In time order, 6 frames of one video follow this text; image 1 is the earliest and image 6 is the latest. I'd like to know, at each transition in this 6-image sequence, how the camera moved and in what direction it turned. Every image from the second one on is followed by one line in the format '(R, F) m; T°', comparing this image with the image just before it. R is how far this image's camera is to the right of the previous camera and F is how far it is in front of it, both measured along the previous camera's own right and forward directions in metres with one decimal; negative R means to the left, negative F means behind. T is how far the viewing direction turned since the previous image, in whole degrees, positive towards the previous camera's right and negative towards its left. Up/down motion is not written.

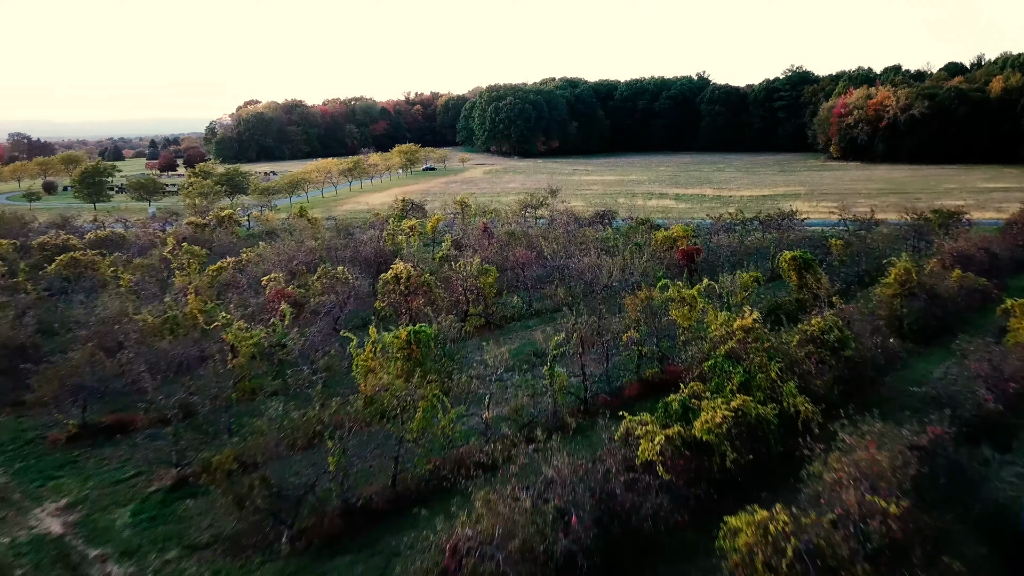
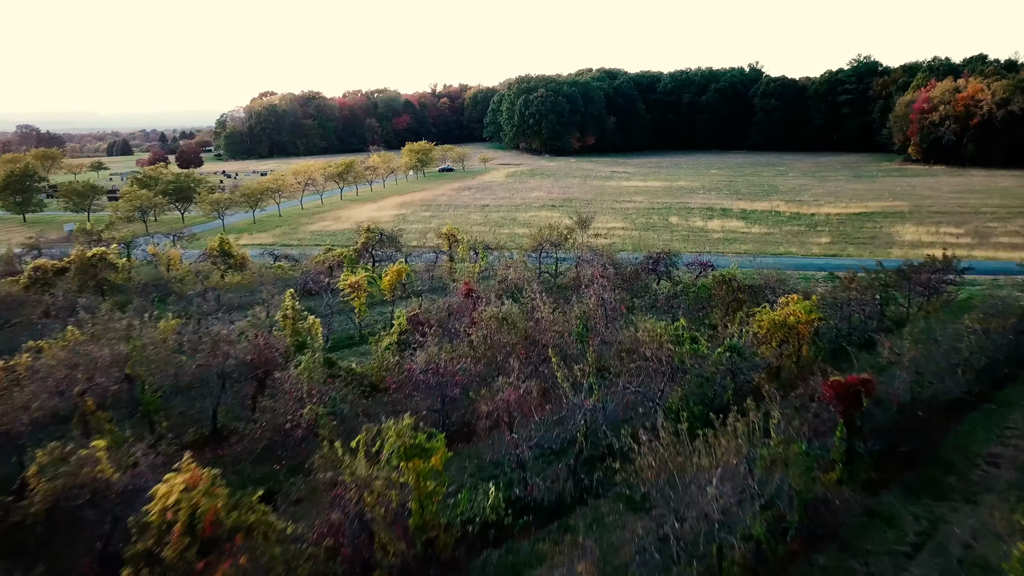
(+0.7, +10.6) m; -2°
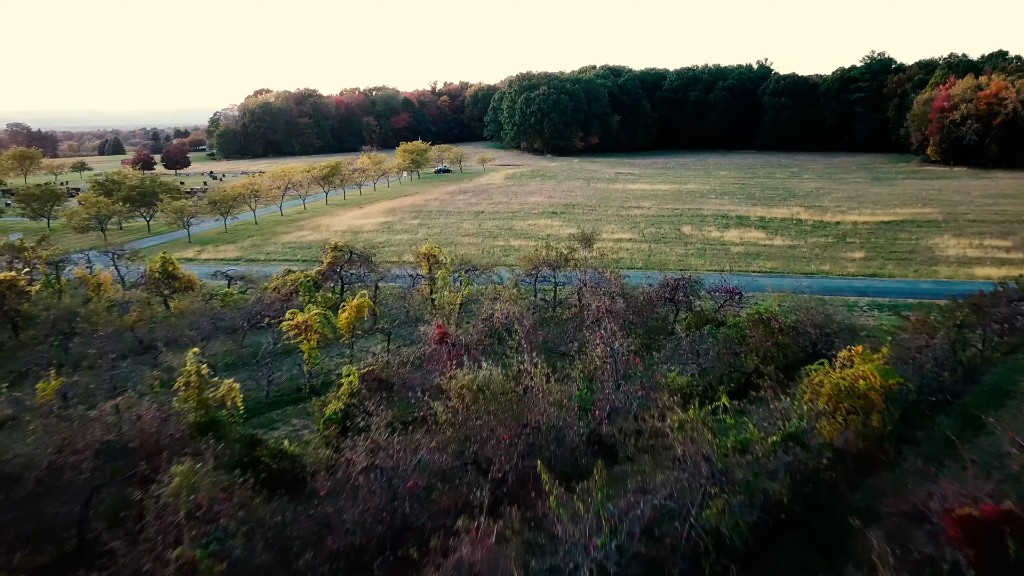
(+0.3, +3.5) m; 0°
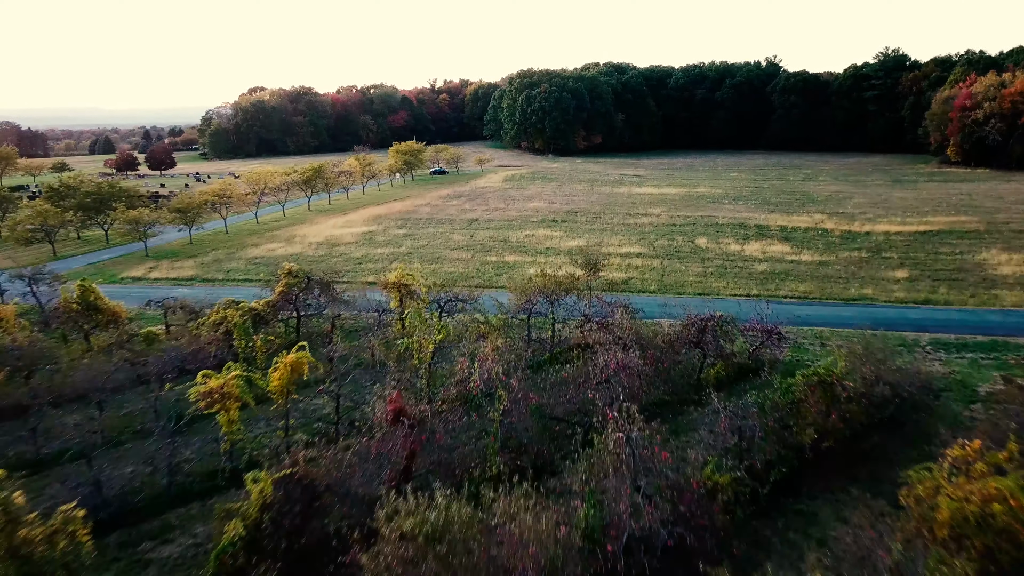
(+0.3, +3.5) m; 0°
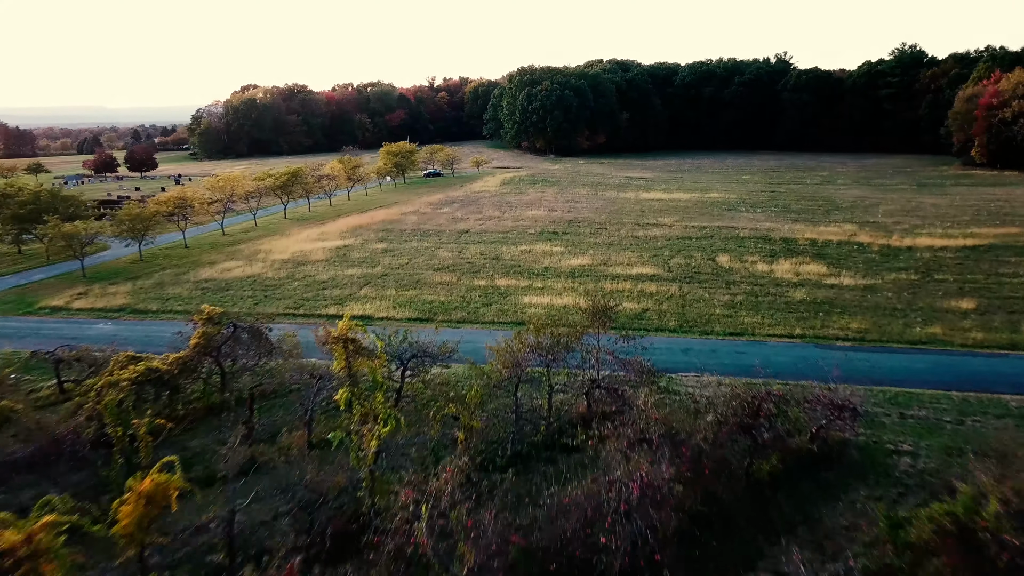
(+0.3, +4.0) m; 0°
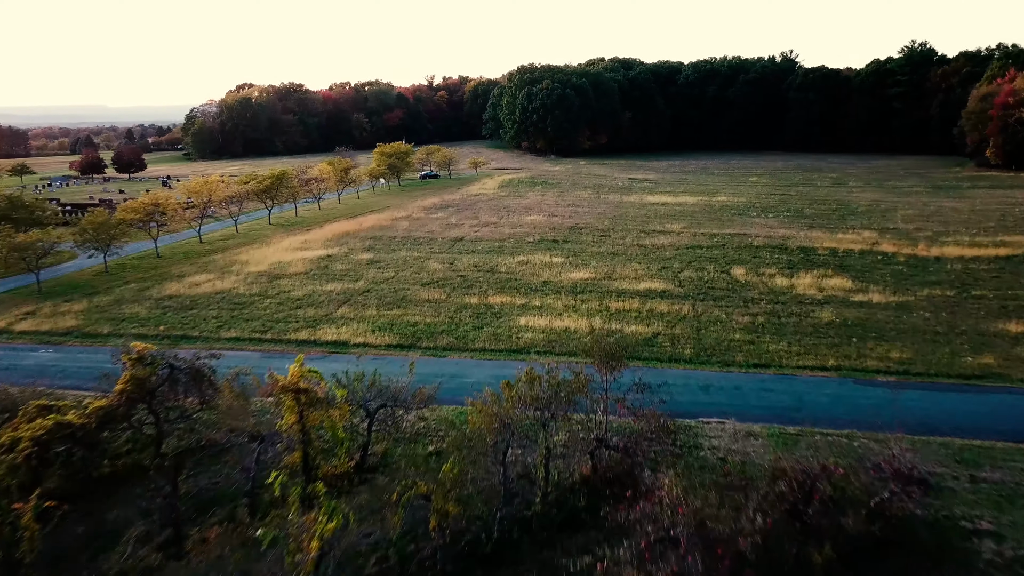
(+0.2, +2.2) m; 0°
